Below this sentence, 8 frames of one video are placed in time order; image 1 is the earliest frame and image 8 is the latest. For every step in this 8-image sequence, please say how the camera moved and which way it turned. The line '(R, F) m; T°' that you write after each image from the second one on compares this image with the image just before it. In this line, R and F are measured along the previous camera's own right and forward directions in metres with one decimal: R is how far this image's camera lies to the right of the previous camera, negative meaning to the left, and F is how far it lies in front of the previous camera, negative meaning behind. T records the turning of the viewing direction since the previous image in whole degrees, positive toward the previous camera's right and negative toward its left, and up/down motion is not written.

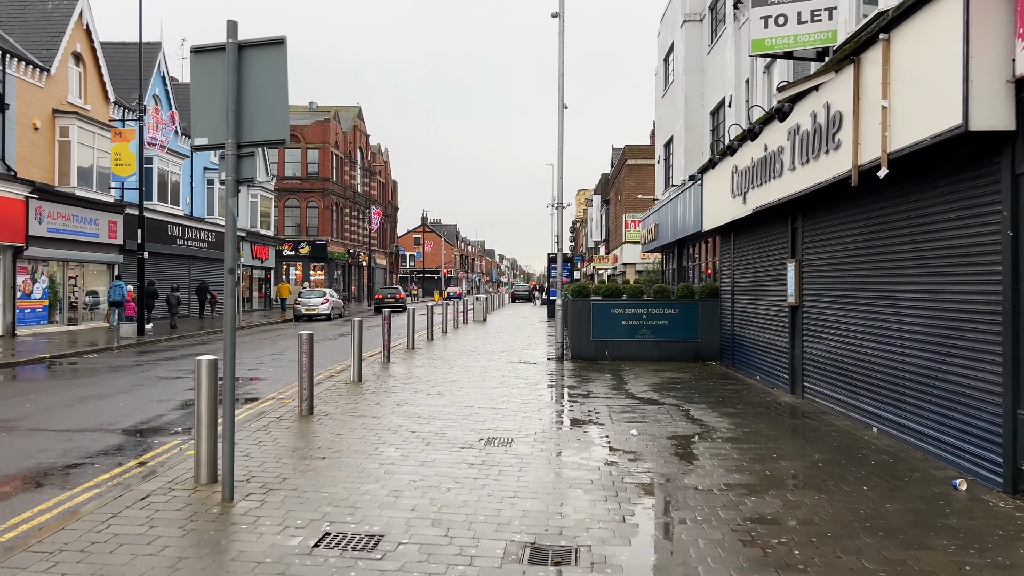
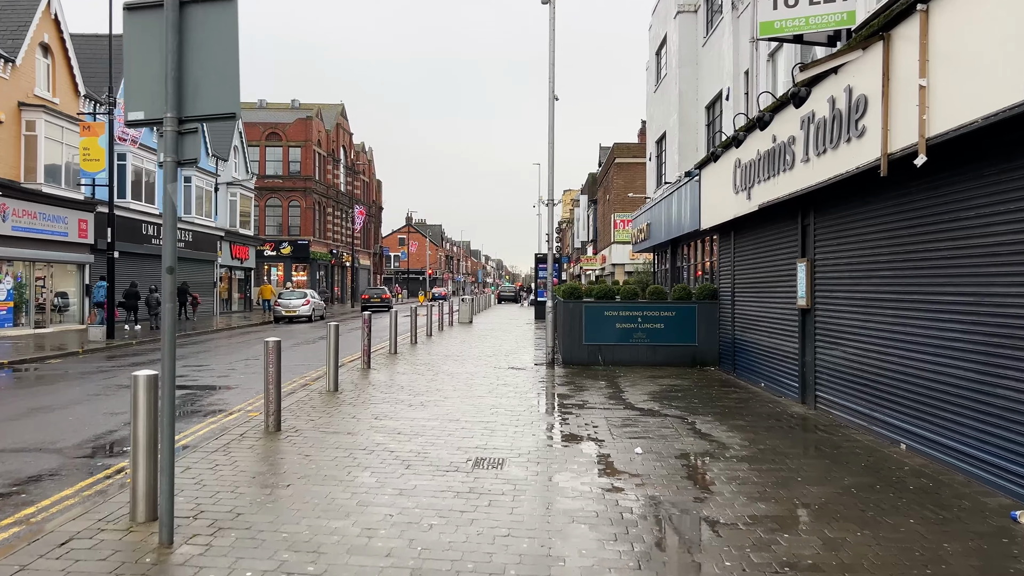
(0.0, +0.8) m; +1°
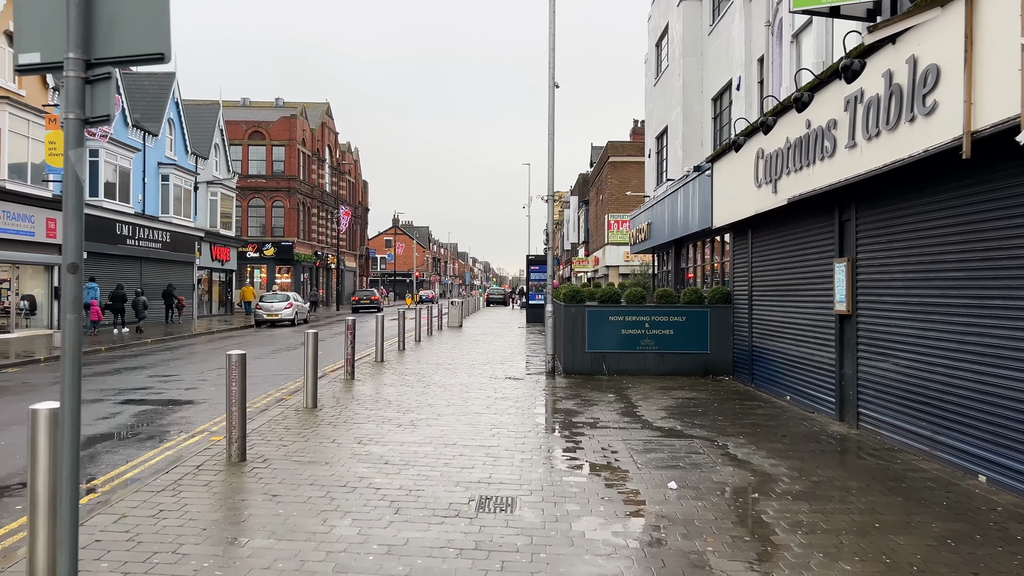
(-0.2, +1.1) m; +1°
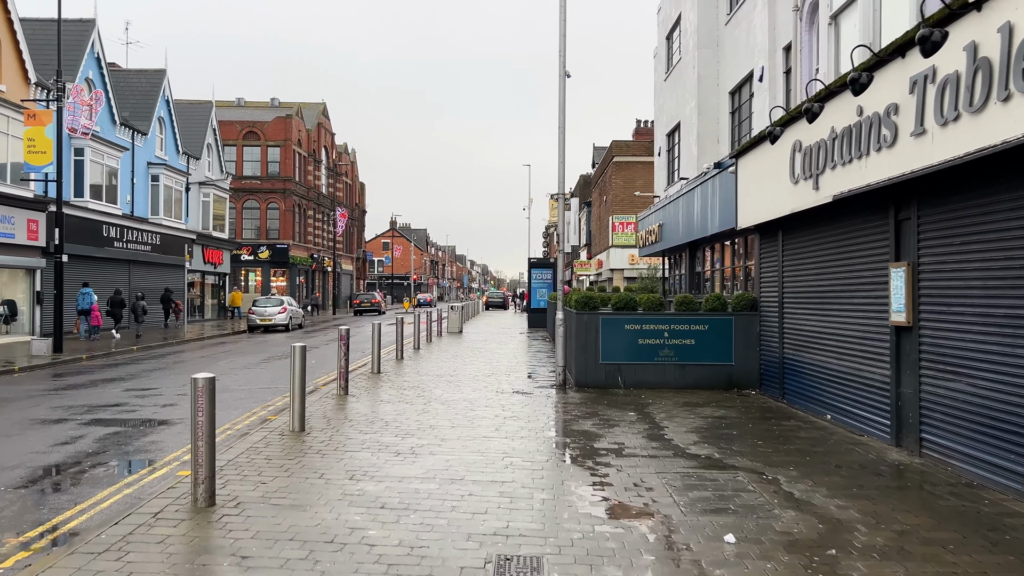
(-0.2, +1.0) m; 0°
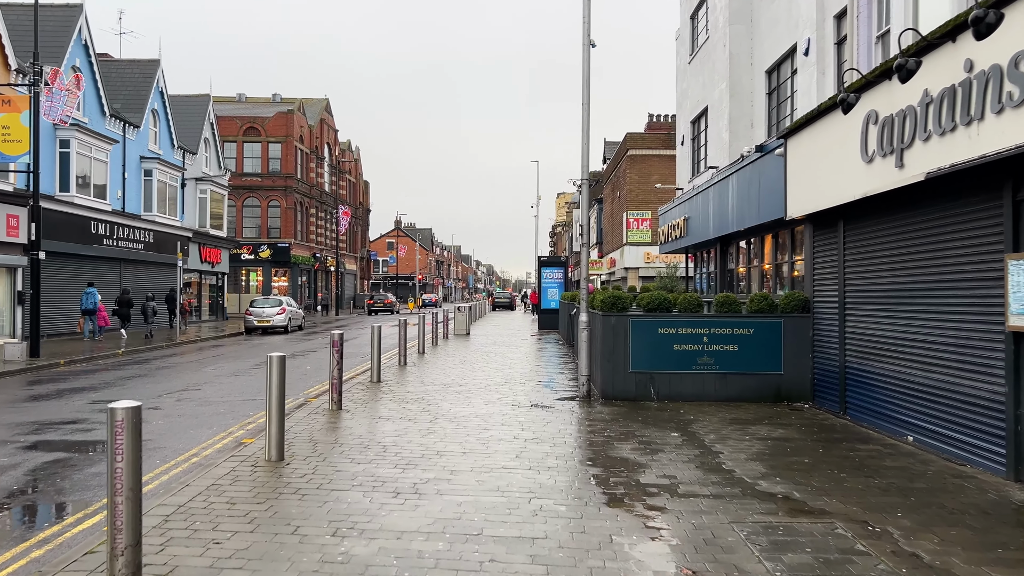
(-0.2, +1.4) m; 0°
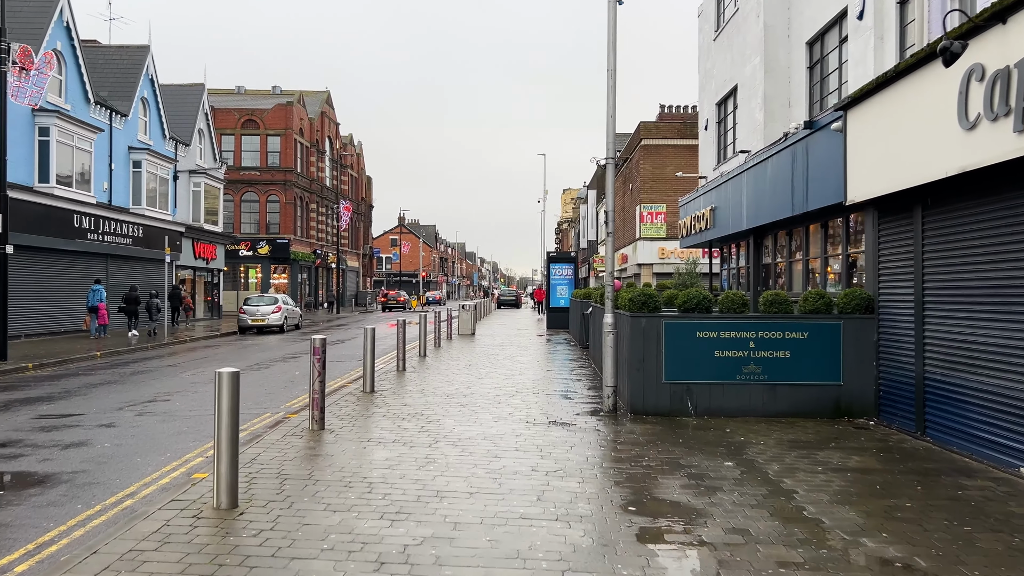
(-0.1, +1.5) m; 0°
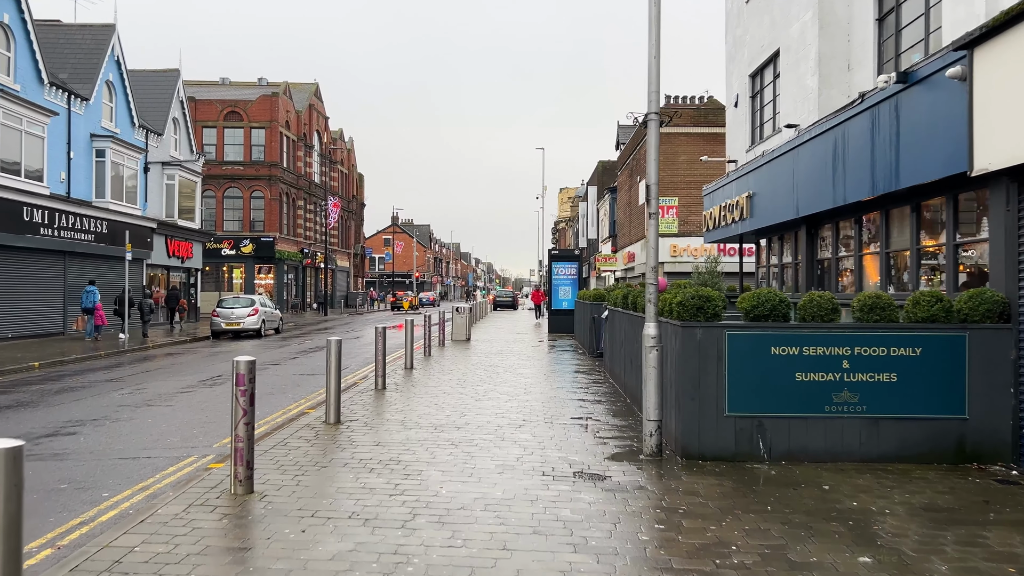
(-0.1, +2.3) m; 0°
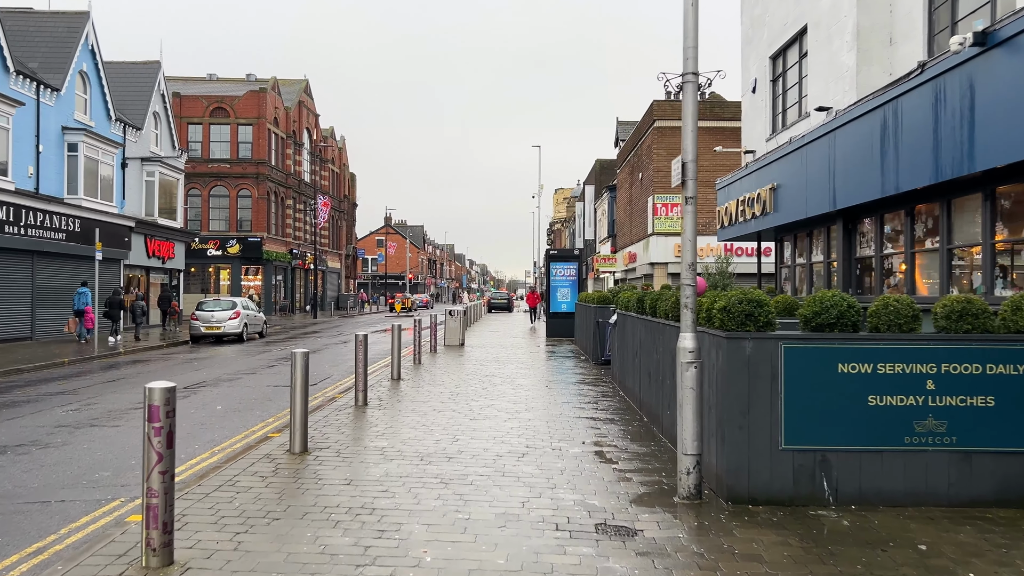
(-0.1, +1.3) m; 0°
